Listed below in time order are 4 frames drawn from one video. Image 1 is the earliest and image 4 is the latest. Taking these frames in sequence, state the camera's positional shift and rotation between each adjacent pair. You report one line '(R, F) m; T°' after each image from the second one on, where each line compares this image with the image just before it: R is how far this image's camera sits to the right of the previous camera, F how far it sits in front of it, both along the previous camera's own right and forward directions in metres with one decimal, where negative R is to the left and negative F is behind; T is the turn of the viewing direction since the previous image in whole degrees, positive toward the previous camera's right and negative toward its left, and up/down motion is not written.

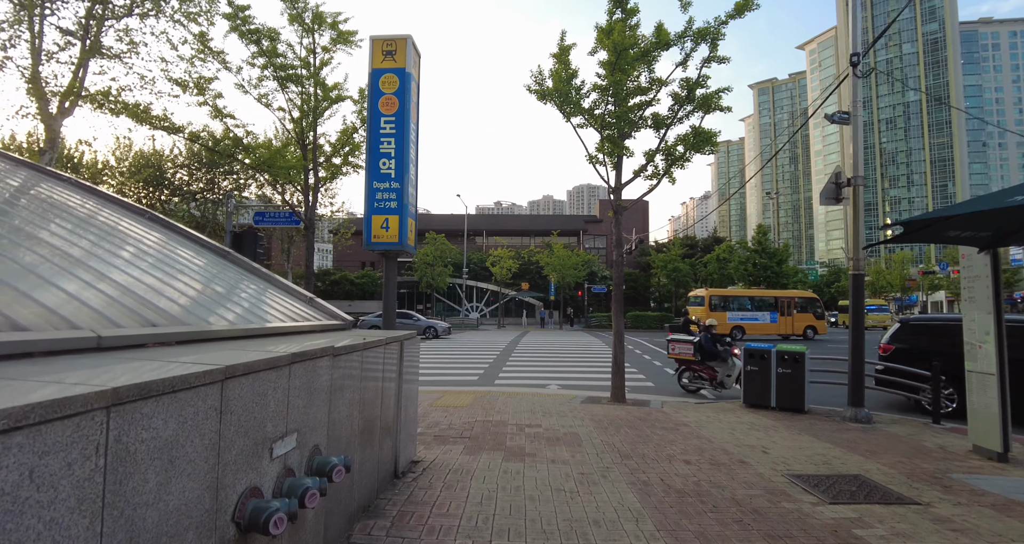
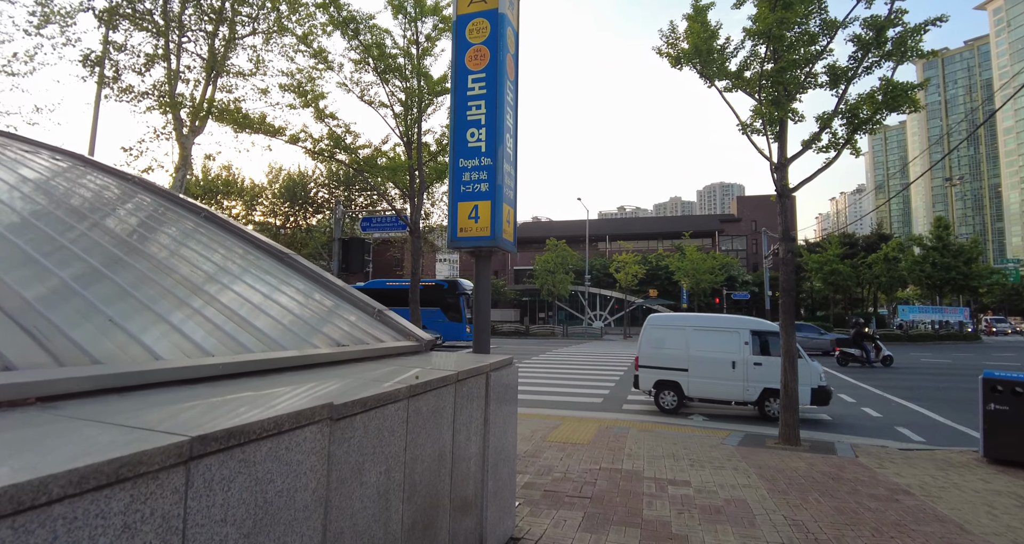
(-0.1, +1.7) m; -14°
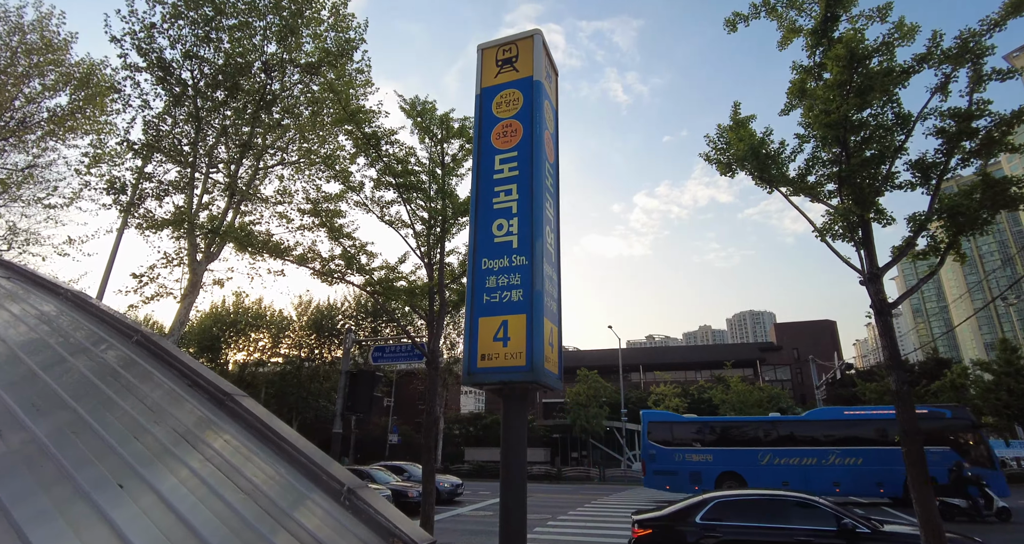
(-0.1, +1.4) m; -3°
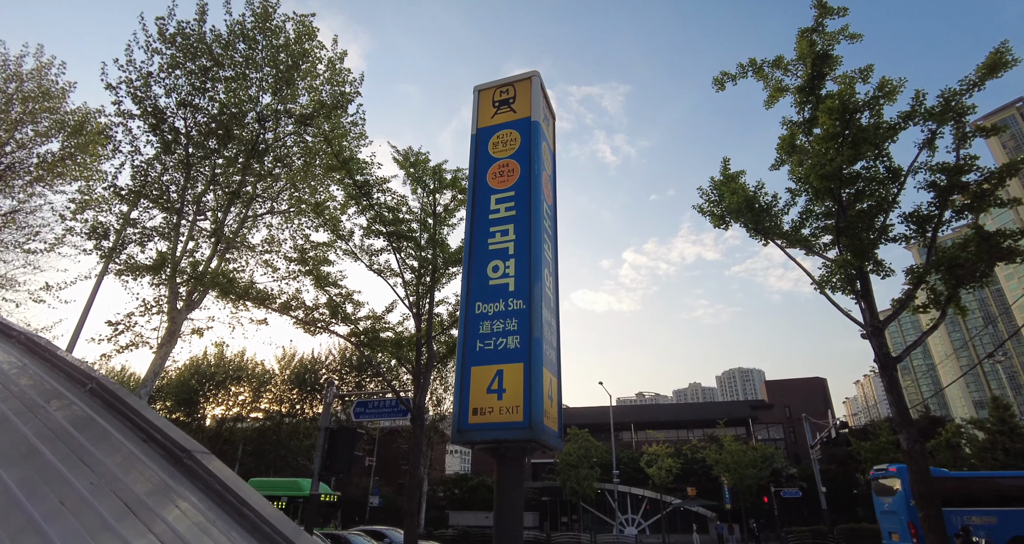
(0.0, +0.2) m; +1°
